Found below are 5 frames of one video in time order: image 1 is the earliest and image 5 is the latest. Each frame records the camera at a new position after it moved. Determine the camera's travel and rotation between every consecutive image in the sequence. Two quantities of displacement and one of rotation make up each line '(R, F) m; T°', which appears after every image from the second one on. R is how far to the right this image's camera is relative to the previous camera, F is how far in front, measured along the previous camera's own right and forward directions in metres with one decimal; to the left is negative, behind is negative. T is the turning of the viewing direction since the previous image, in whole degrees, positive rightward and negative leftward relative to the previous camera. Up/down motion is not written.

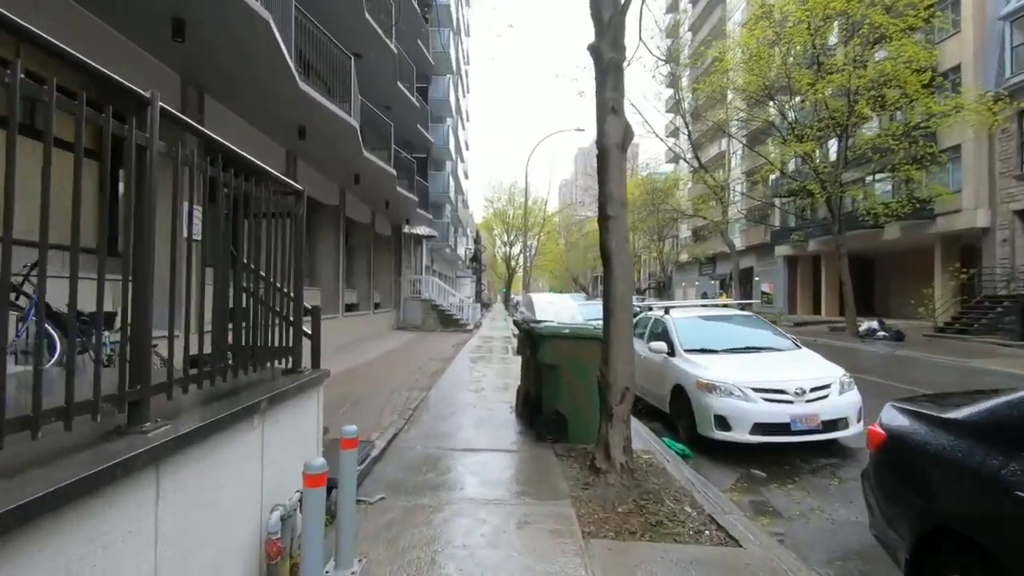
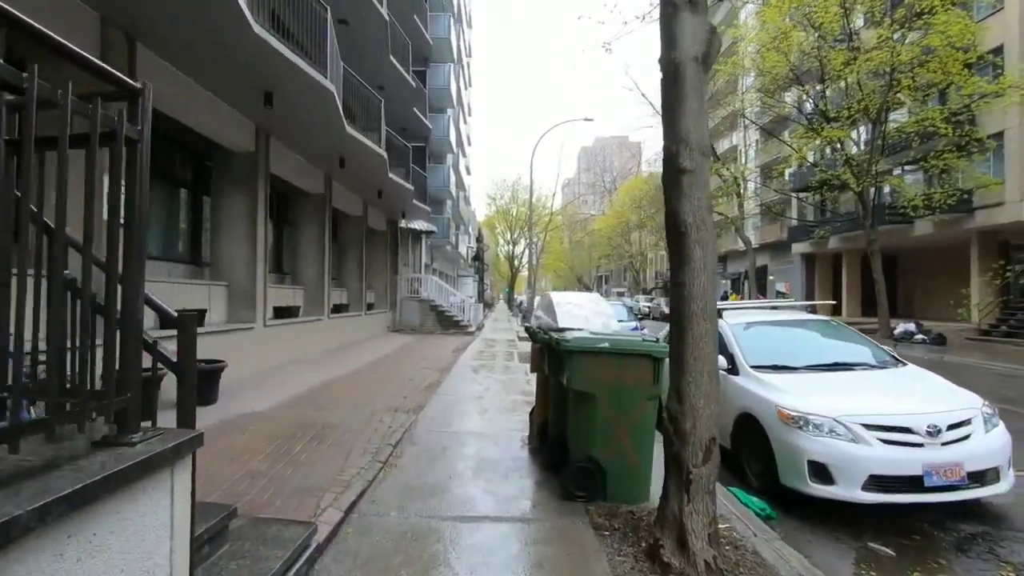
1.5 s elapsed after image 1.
(-0.1, +1.9) m; 0°
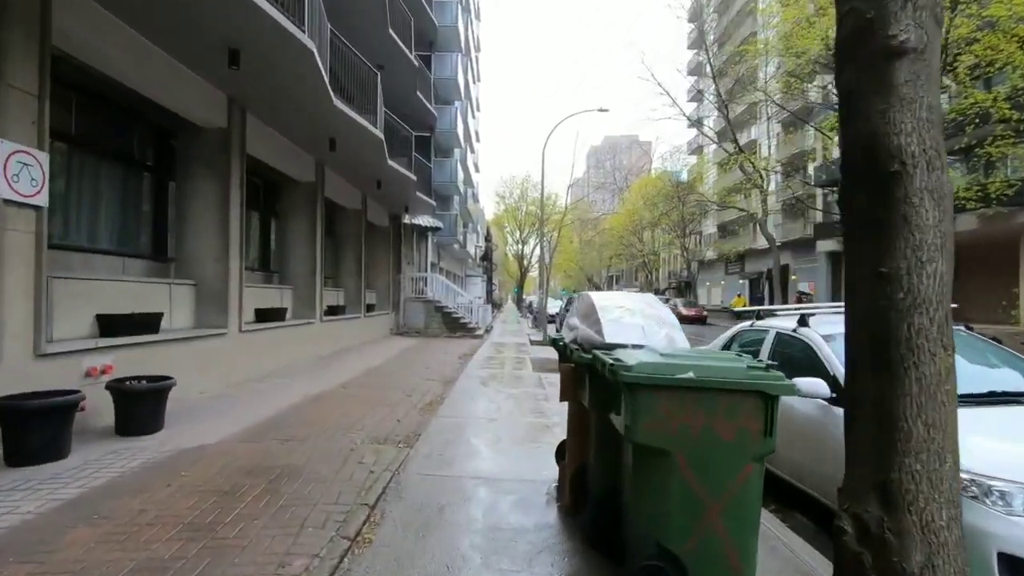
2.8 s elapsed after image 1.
(-0.1, +1.6) m; -1°
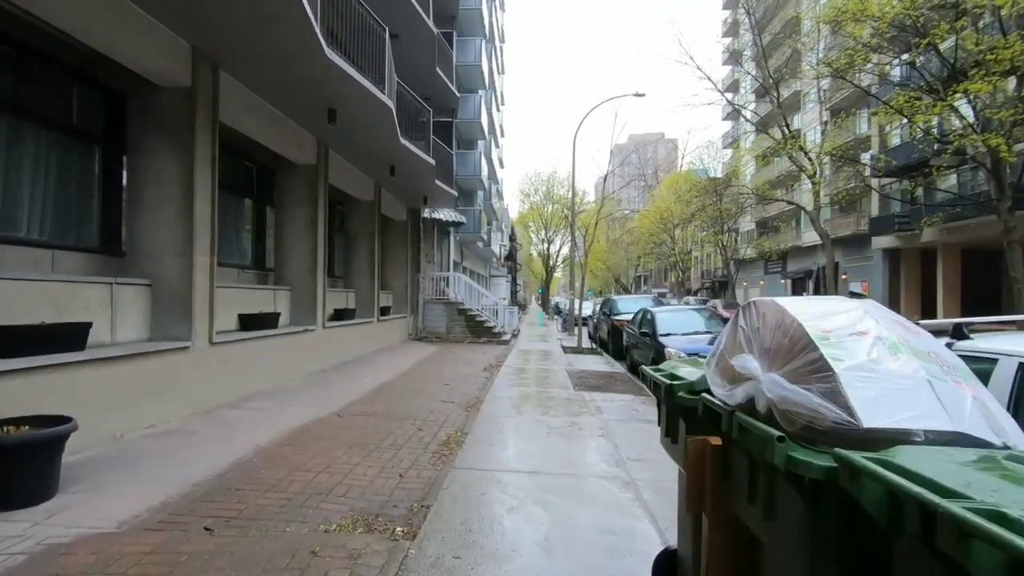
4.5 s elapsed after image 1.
(-0.2, +2.2) m; -3°
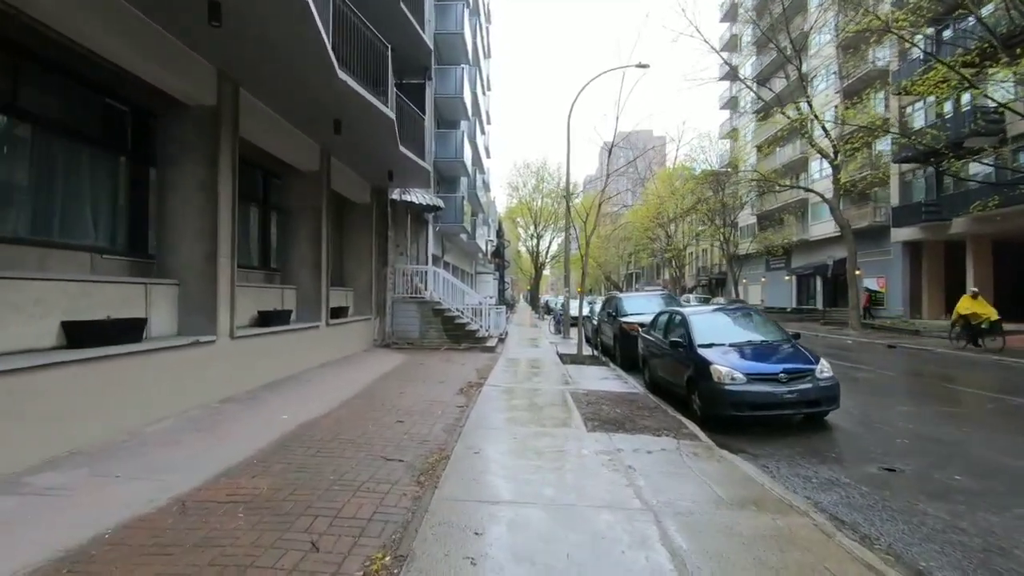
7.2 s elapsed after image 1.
(+0.1, +3.4) m; +1°
